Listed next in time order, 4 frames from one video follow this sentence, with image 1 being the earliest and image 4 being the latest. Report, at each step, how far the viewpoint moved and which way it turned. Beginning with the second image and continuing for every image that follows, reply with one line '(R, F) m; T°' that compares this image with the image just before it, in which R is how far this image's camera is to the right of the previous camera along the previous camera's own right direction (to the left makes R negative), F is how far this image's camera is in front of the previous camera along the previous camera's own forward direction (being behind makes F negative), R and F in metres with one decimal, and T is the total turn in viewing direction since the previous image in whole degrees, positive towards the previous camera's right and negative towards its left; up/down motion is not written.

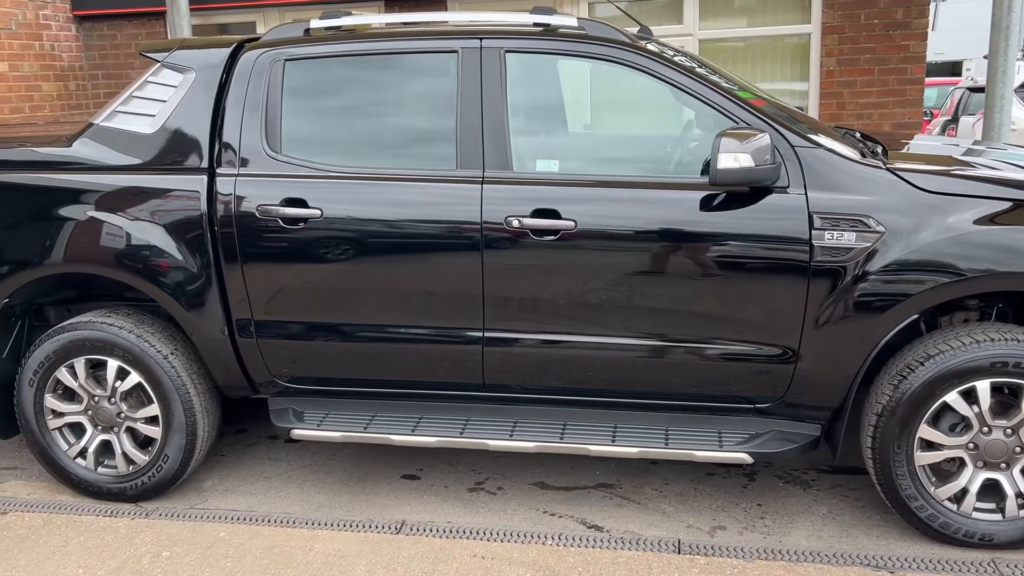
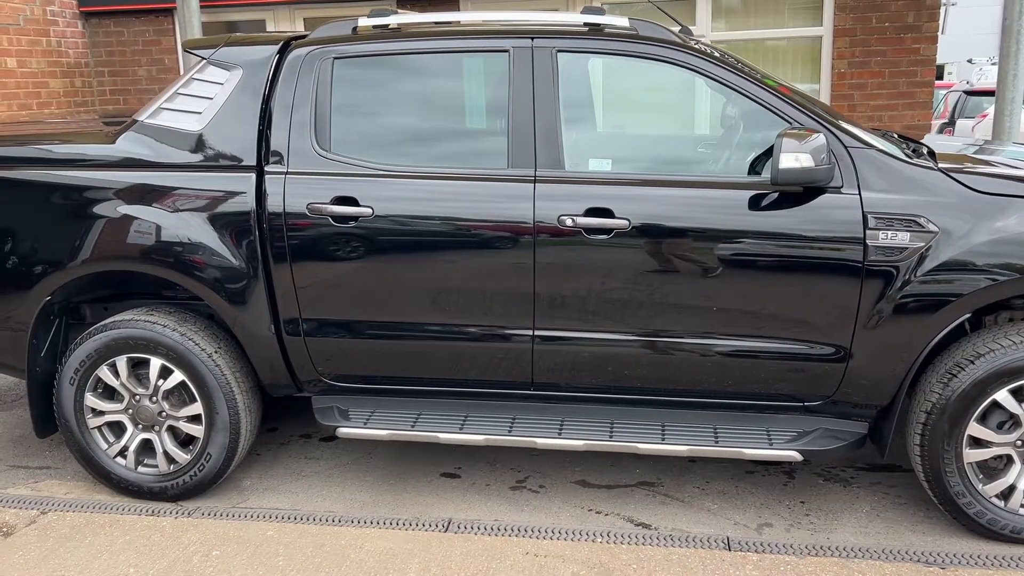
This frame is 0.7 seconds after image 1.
(-0.2, 0.0) m; +1°
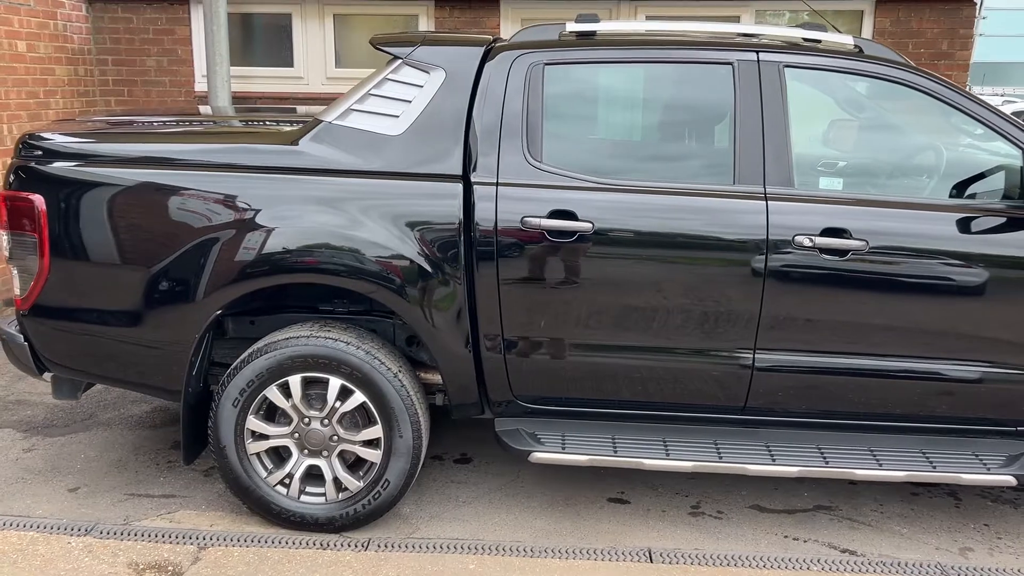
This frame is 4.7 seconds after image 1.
(-1.0, +0.2) m; +7°
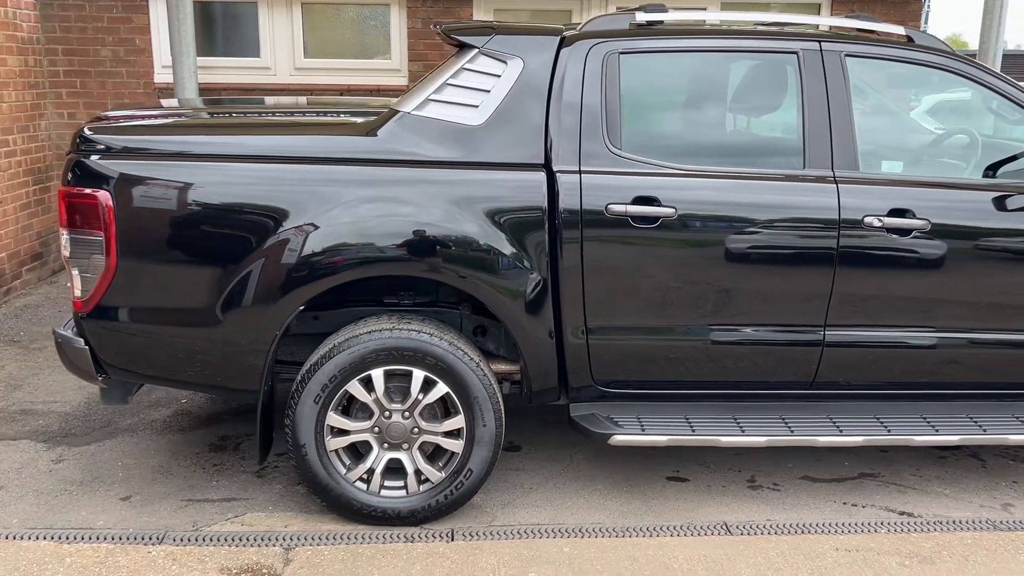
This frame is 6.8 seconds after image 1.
(-0.6, 0.0) m; +6°
